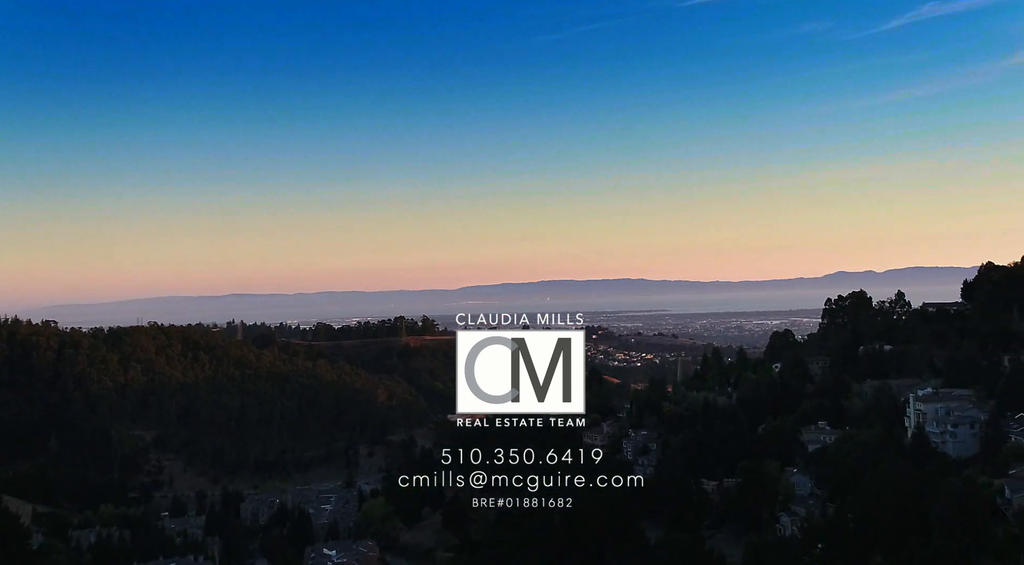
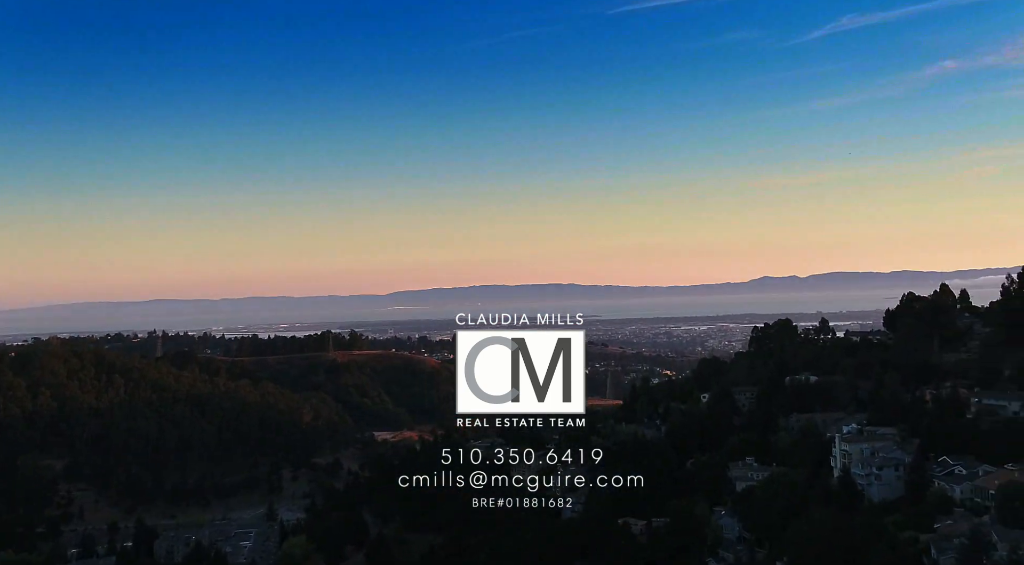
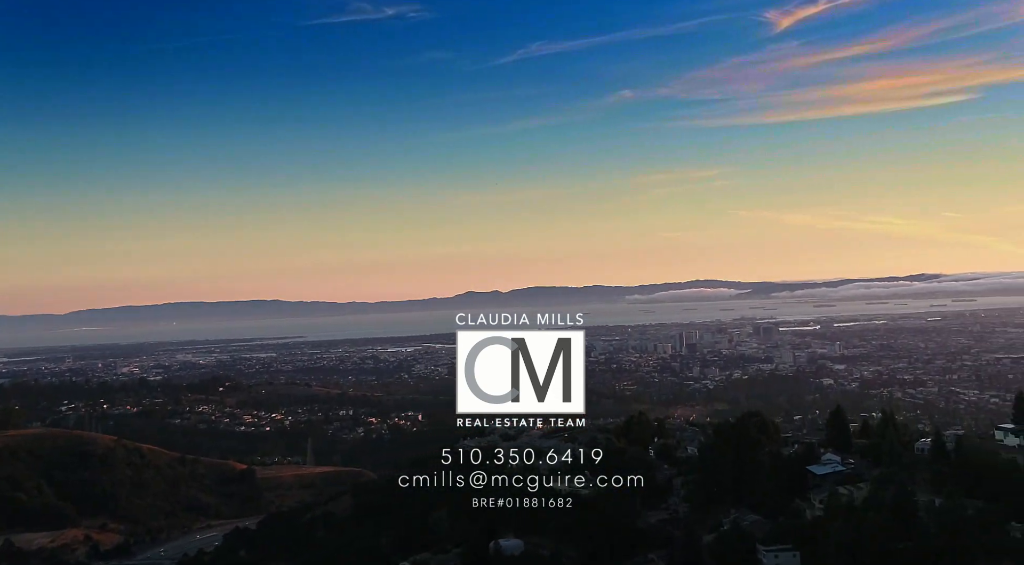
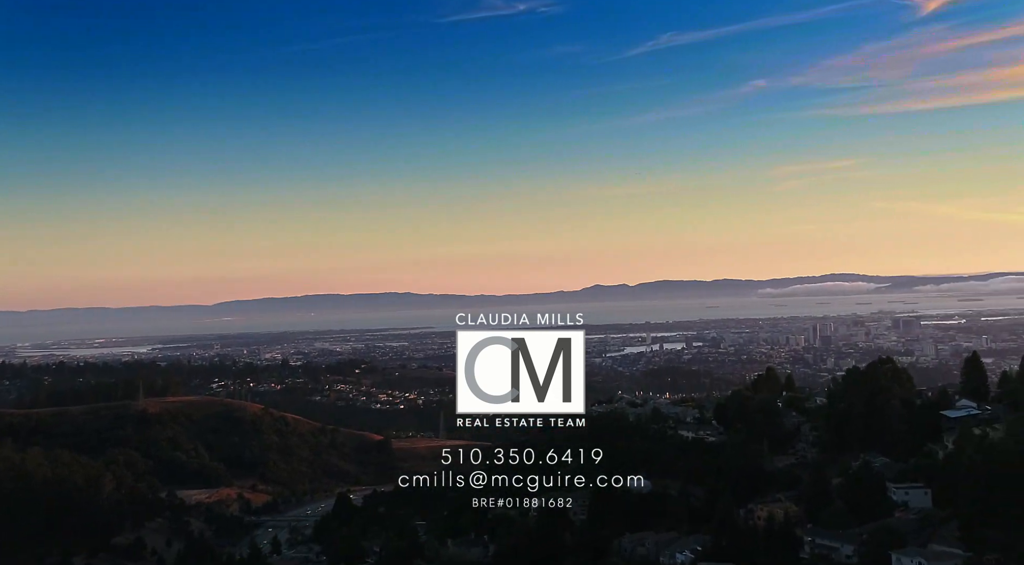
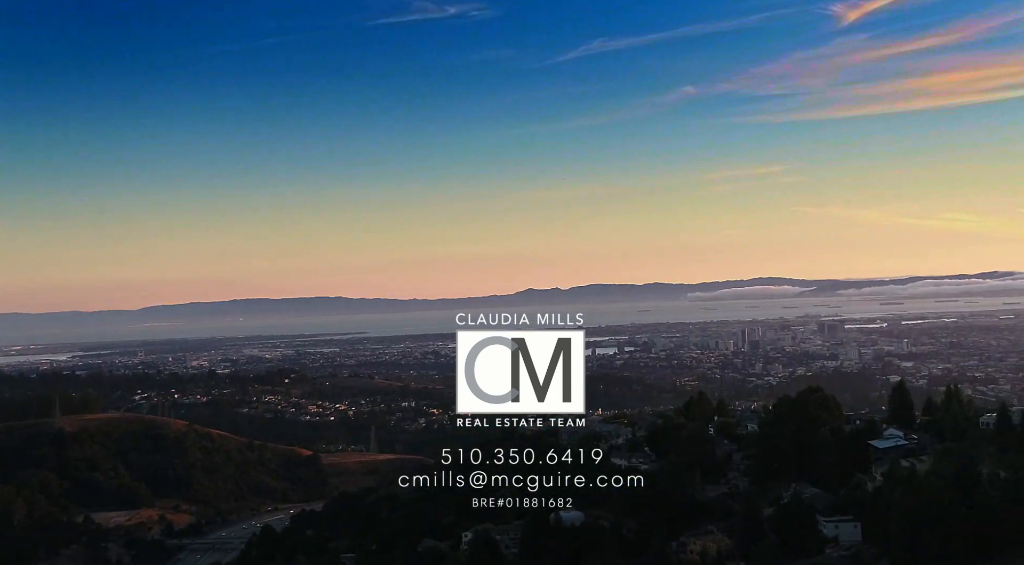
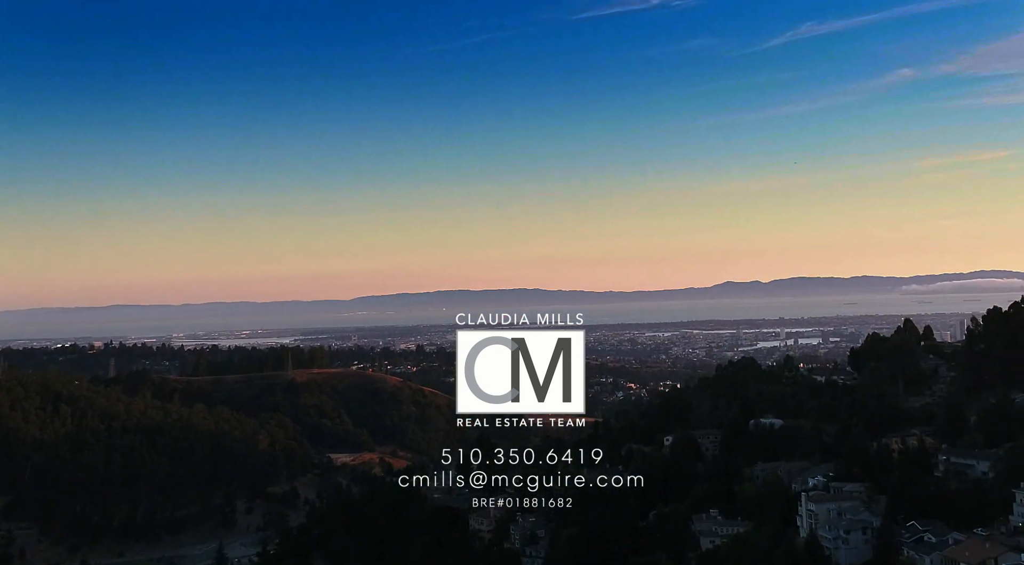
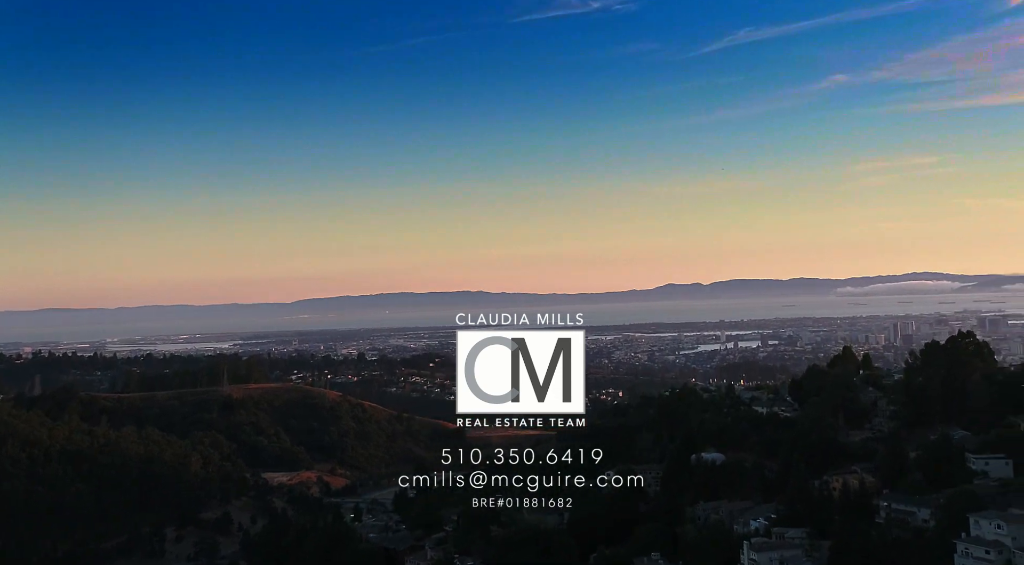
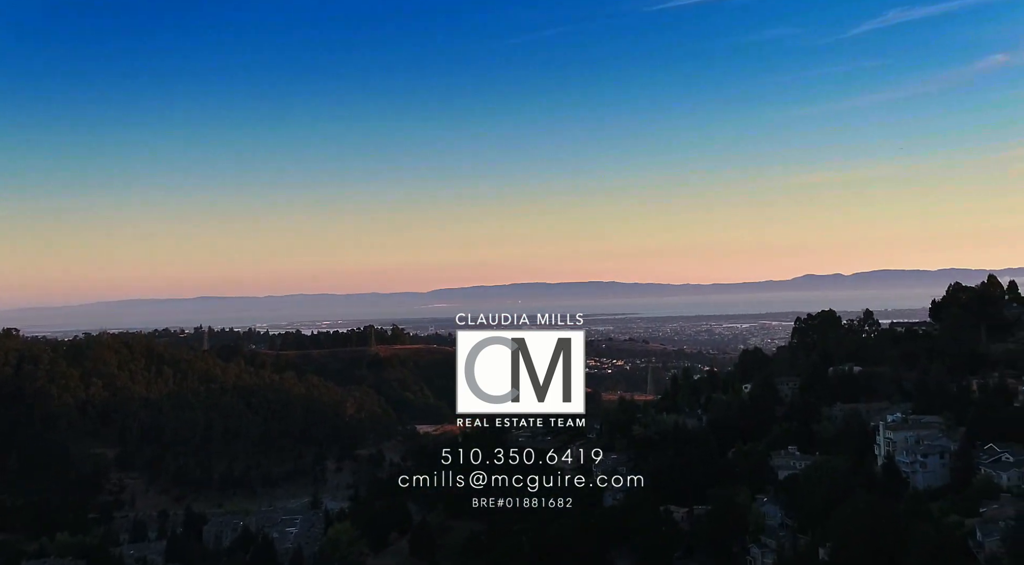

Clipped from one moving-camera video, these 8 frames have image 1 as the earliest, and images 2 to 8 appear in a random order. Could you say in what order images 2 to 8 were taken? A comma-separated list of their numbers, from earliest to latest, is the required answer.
8, 2, 6, 7, 4, 5, 3
